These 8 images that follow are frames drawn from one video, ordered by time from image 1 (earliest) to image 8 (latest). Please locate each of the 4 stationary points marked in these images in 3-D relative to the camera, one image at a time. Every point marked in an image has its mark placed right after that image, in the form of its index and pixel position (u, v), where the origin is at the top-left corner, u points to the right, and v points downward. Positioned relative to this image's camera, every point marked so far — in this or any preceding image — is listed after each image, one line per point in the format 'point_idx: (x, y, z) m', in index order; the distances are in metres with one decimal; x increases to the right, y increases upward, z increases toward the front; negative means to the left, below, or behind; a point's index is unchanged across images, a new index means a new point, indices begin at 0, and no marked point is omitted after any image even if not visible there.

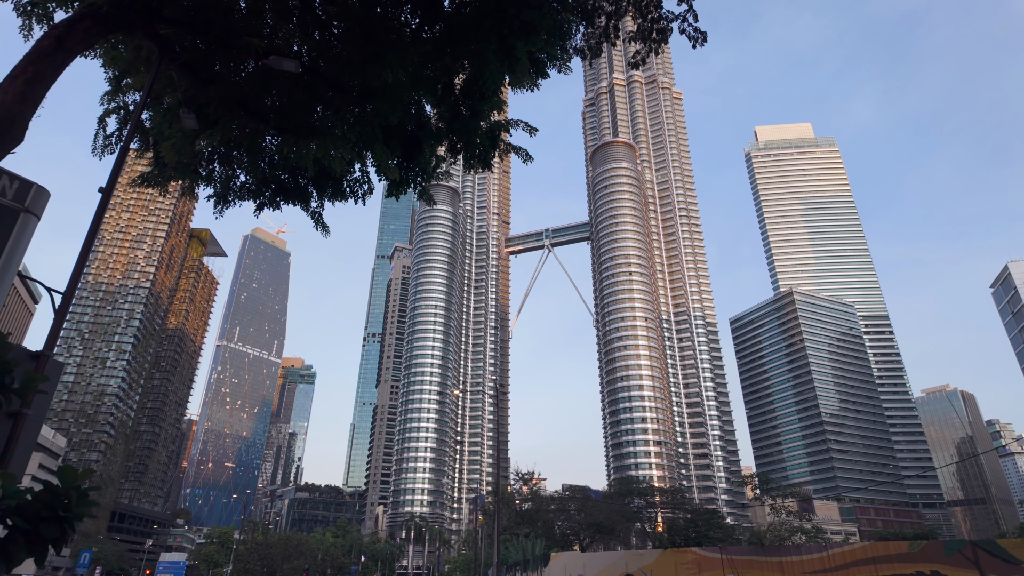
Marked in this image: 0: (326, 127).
0: (-3.9, +3.4, +12.4) m
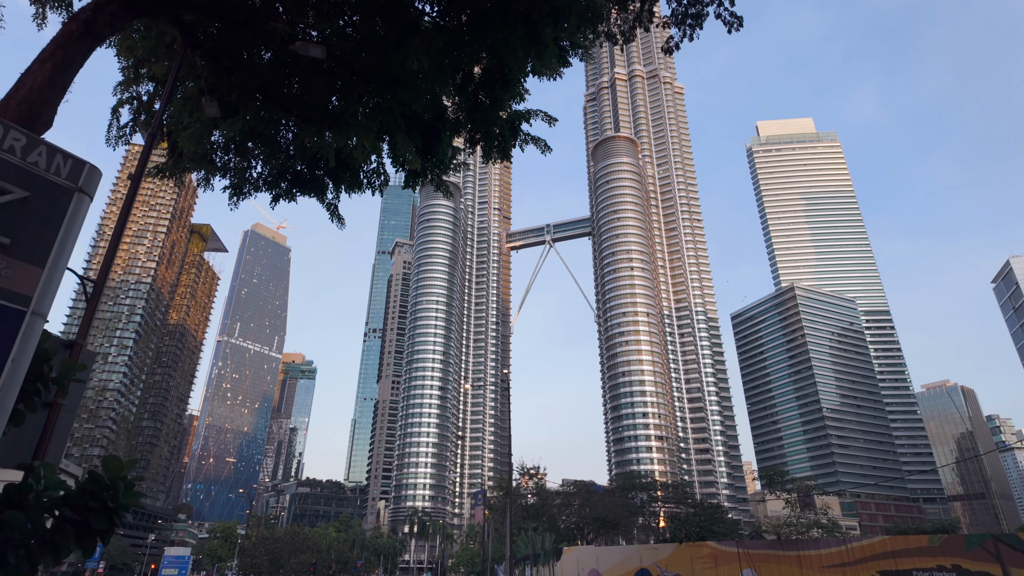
0: (-3.4, +3.6, +12.2) m
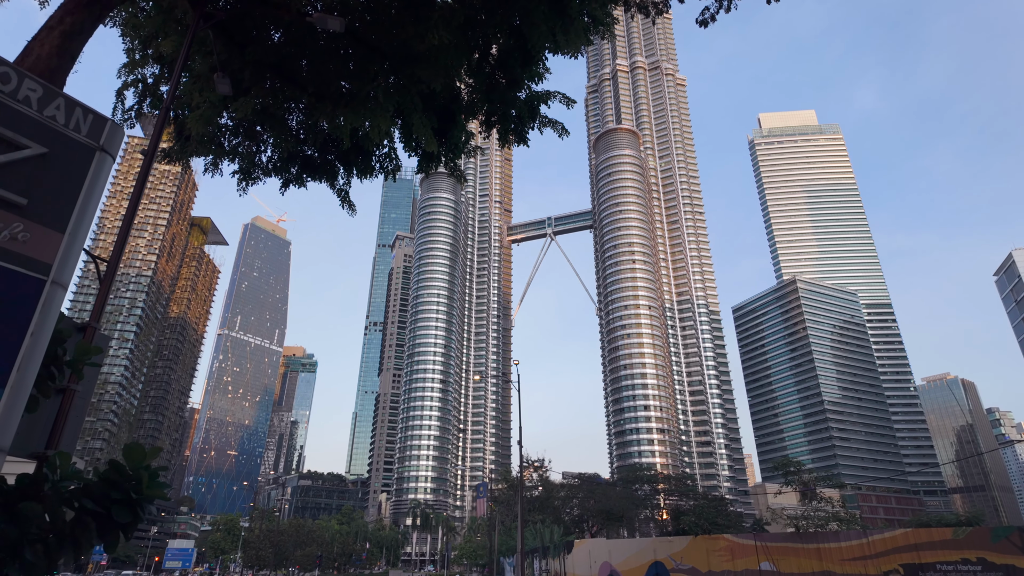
0: (-3.0, +3.9, +11.8) m
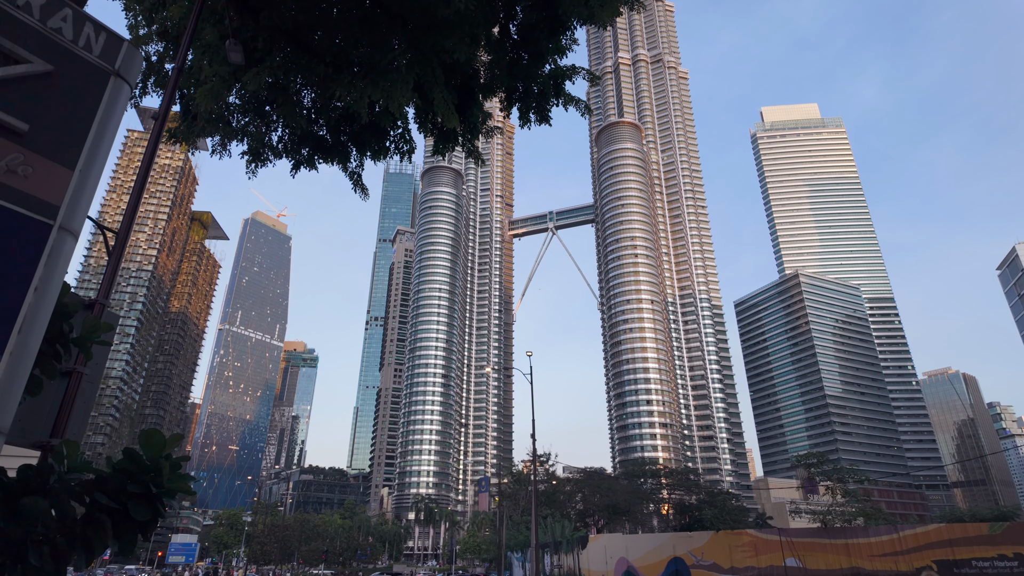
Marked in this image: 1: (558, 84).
0: (-2.4, +4.2, +11.1) m
1: (+1.1, +4.9, +14.2) m
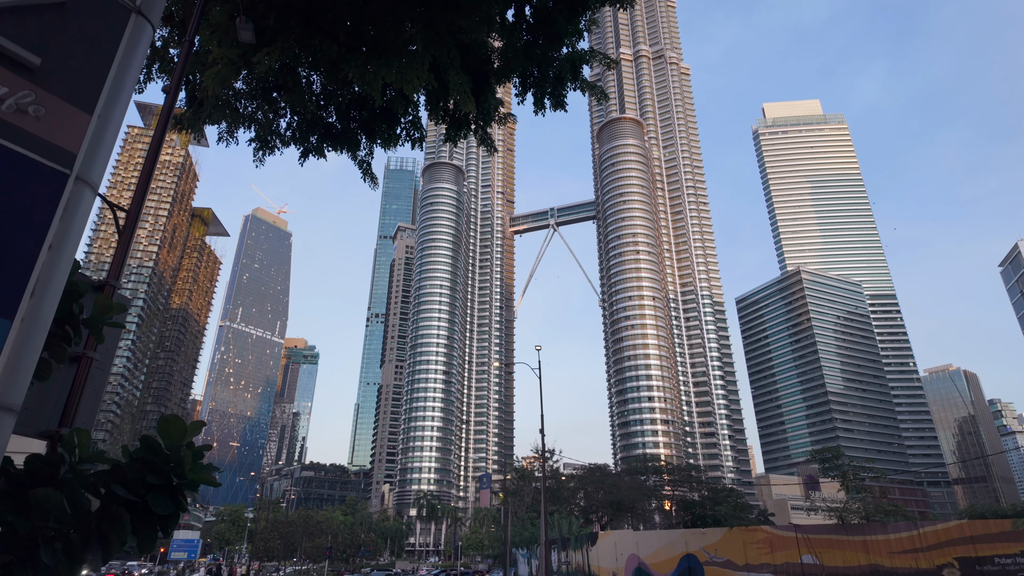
0: (-2.1, +4.4, +10.7) m
1: (+1.5, +5.1, +13.9) m
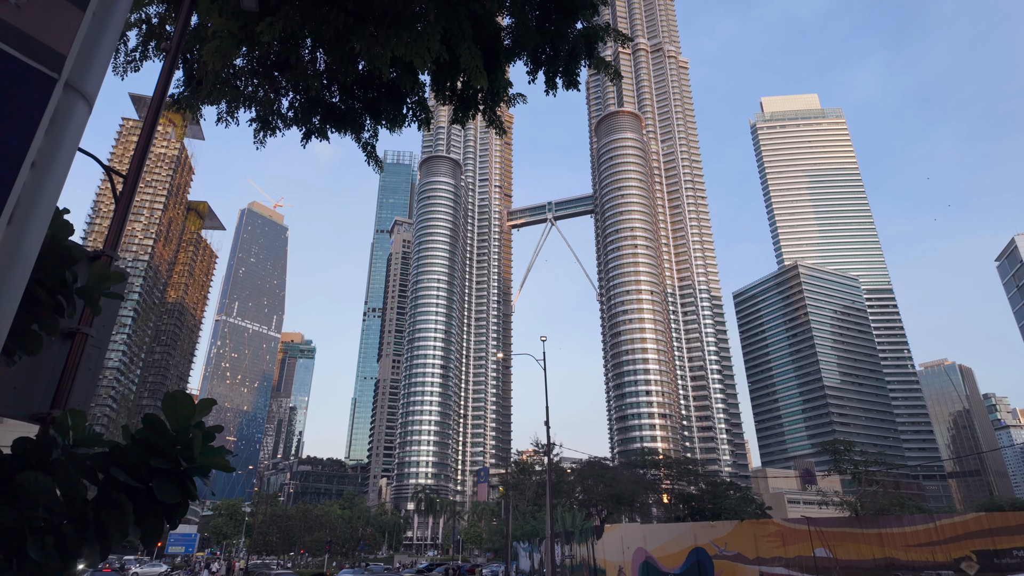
0: (-1.8, +4.7, +10.2) m
1: (+1.7, +5.5, +13.4) m
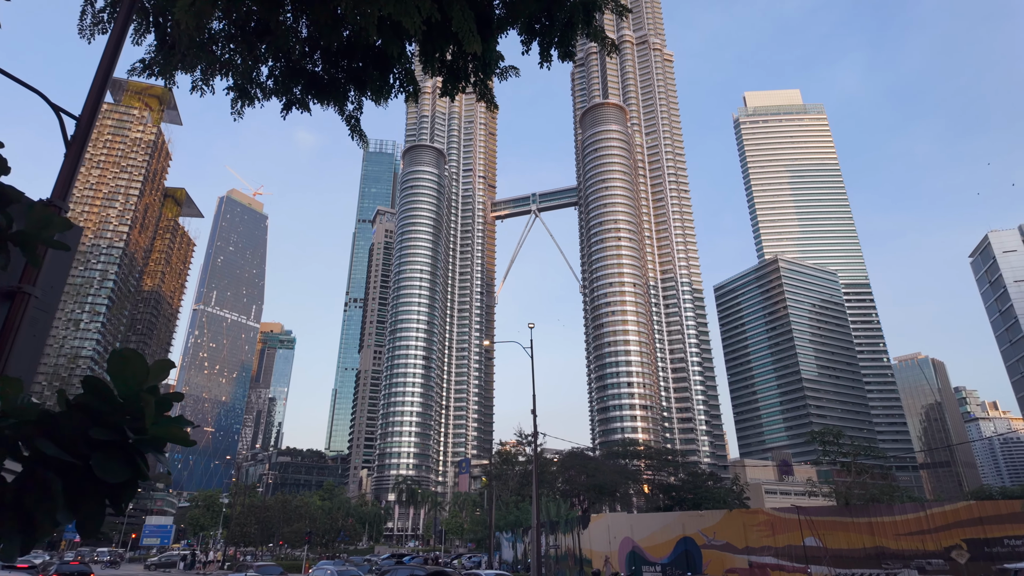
0: (-1.8, +5.1, +9.5) m
1: (+1.6, +5.9, +12.8) m
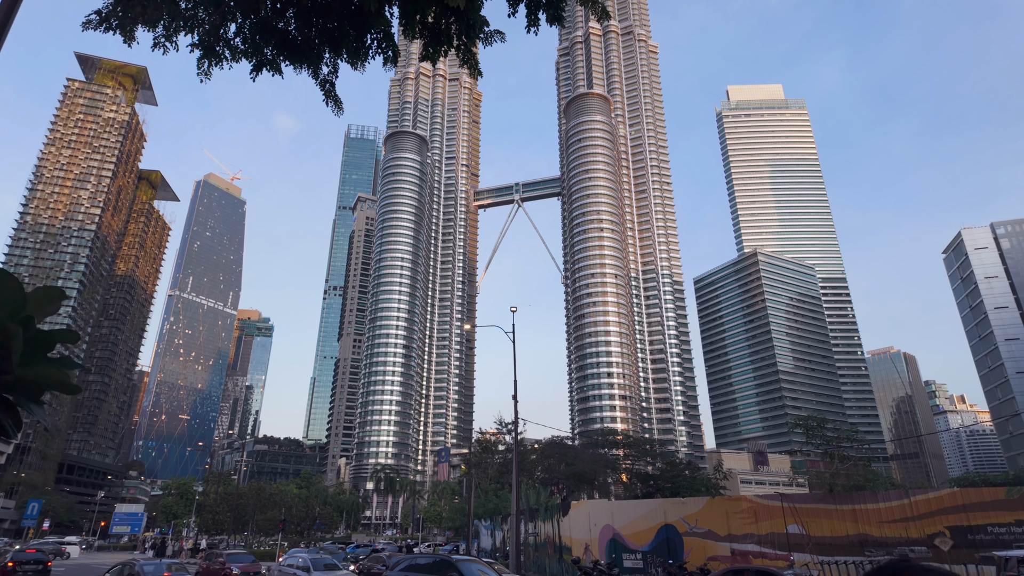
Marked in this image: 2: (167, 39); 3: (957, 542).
0: (-2.0, +5.6, +8.7) m
1: (+1.3, +6.4, +12.1) m
2: (-7.5, +5.4, +12.9) m
3: (+13.7, -7.8, +18.3) m
